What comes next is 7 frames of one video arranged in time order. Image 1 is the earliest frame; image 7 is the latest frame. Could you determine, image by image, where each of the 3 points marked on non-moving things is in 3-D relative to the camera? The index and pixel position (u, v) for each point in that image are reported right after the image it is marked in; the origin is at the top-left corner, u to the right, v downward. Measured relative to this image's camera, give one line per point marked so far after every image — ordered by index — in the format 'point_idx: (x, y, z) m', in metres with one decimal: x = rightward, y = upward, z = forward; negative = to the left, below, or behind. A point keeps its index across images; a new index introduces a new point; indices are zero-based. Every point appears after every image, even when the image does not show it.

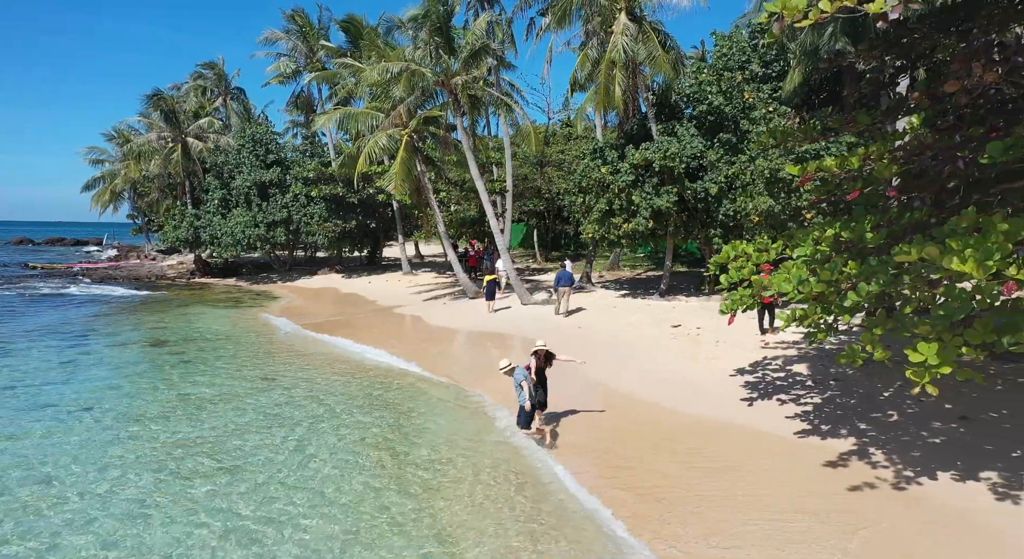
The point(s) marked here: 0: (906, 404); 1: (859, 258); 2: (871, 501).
0: (+5.3, -1.7, +8.6) m
1: (+3.8, +0.3, +6.9) m
2: (+3.9, -2.3, +6.4) m
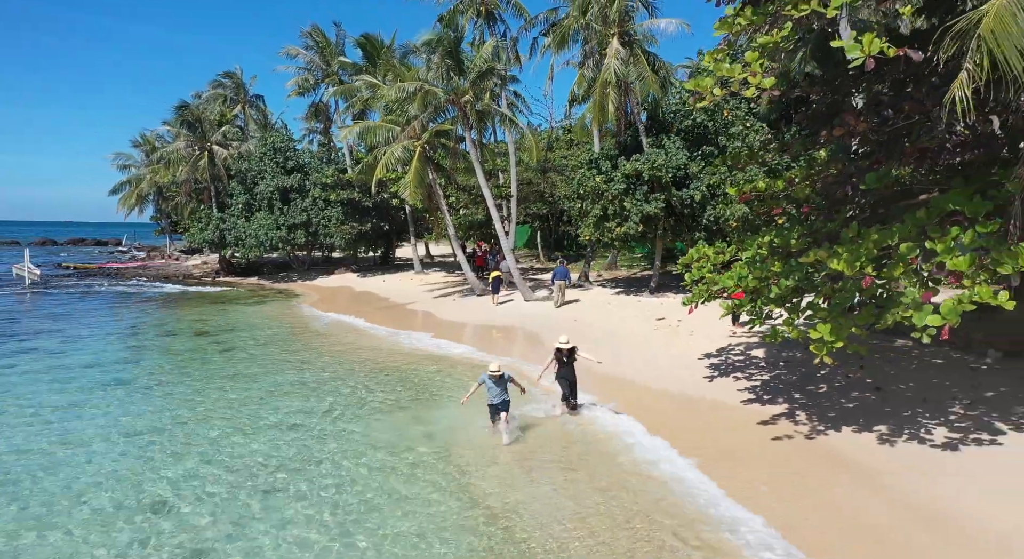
0: (+5.3, -1.6, +10.5) m
1: (+3.8, +0.3, +8.8) m
2: (+3.9, -2.3, +8.3) m
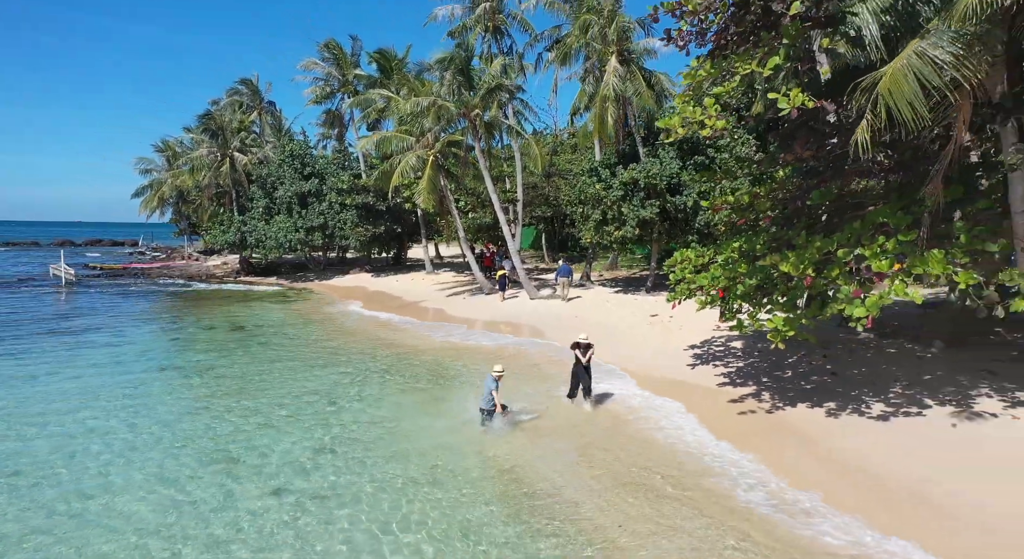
0: (+5.4, -1.6, +12.1) m
1: (+3.9, +0.3, +10.4) m
2: (+4.0, -2.3, +9.9) m
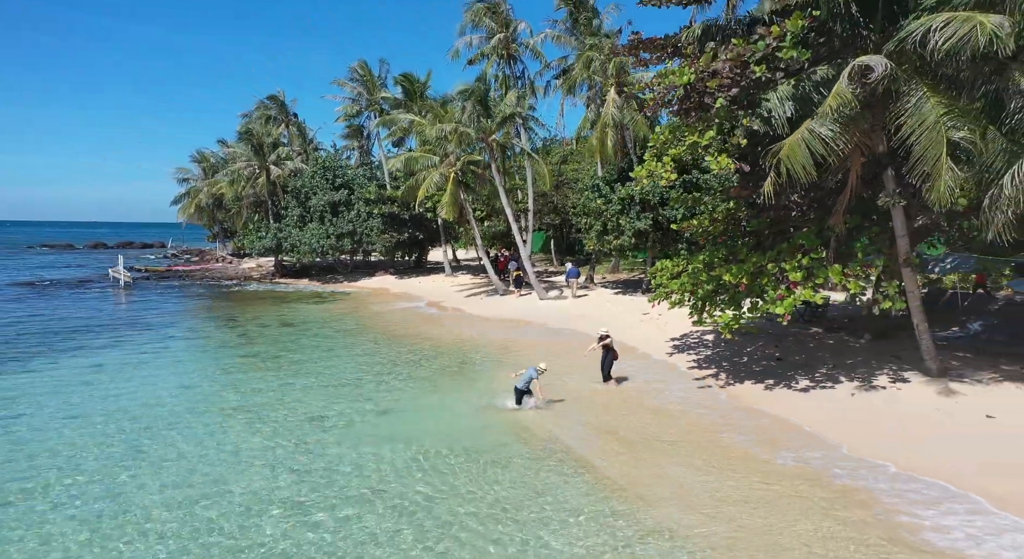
0: (+5.7, -1.8, +15.1) m
1: (+4.1, +0.2, +13.5) m
2: (+4.2, -2.4, +13.0) m
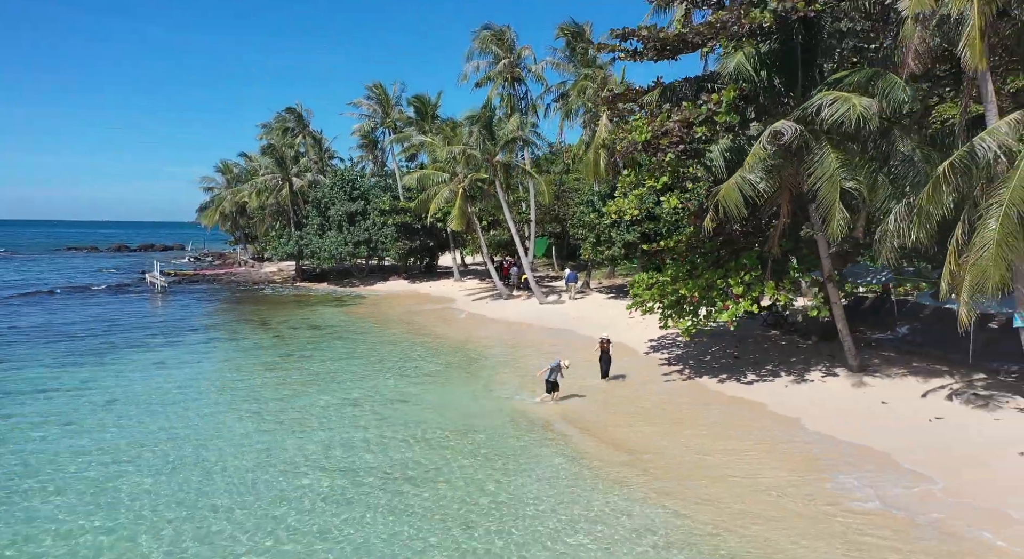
0: (+5.7, -2.0, +17.8) m
1: (+4.1, -0.1, +16.2) m
2: (+4.2, -2.7, +15.7) m
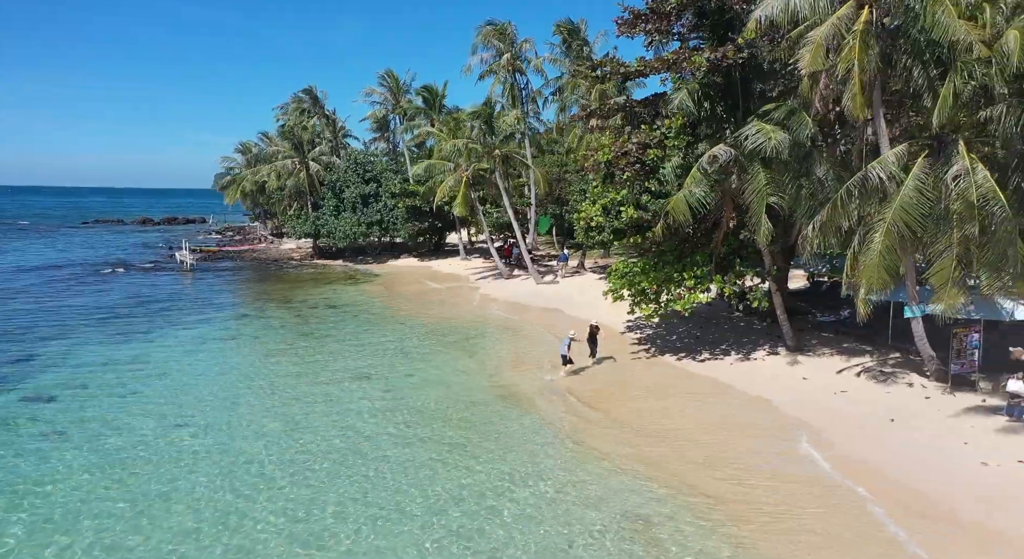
0: (+5.4, -1.7, +20.4) m
1: (+3.8, +0.1, +18.7) m
2: (+3.9, -2.4, +18.4) m
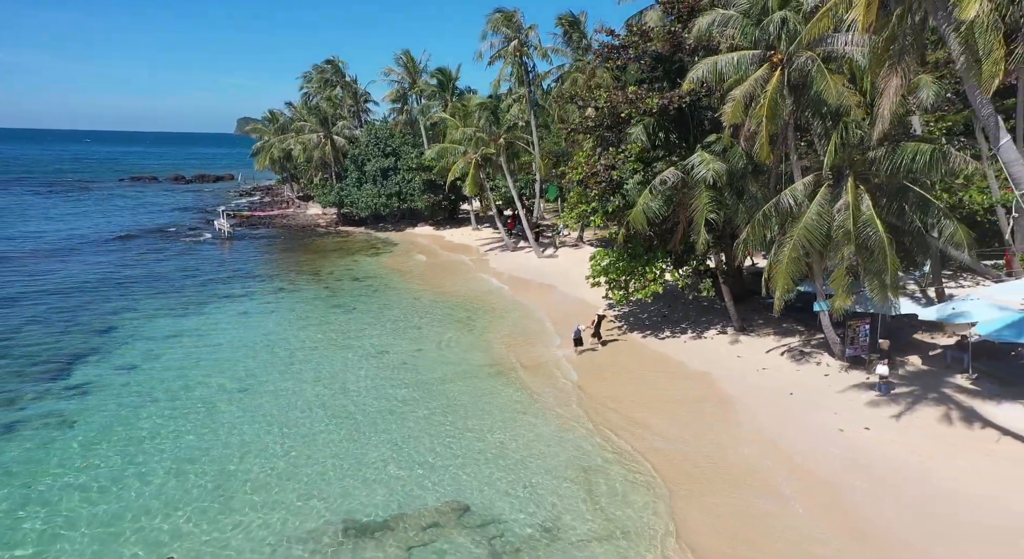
0: (+5.3, -1.2, +23.9) m
1: (+3.6, +0.5, +22.2) m
2: (+3.6, -2.1, +22.1) m
